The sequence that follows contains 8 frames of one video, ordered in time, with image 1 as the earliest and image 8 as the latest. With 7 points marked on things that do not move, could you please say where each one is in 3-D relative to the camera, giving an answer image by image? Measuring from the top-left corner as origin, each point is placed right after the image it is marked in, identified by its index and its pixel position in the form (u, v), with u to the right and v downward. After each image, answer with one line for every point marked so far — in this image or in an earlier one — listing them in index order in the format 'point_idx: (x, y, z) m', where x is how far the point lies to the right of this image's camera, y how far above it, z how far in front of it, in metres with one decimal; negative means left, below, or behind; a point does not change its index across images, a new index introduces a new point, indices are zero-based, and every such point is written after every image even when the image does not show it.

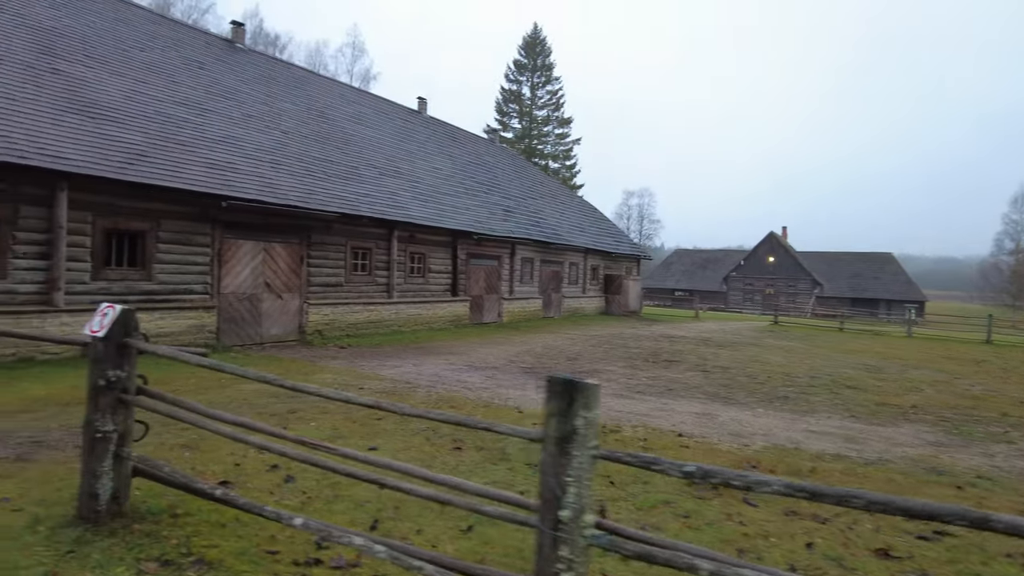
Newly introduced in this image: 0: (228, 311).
0: (-5.1, -0.4, +11.7) m
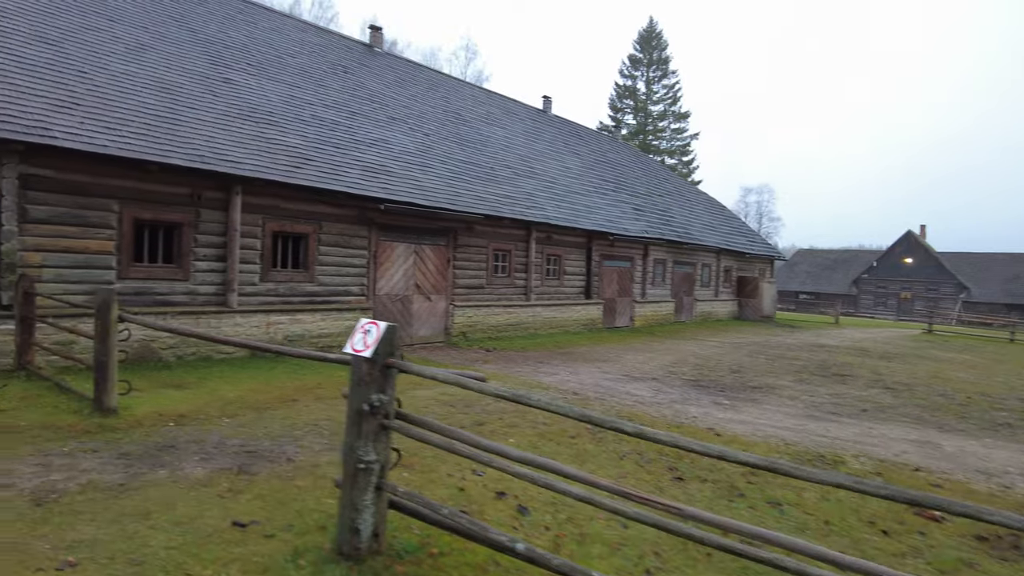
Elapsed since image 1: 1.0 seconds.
0: (-2.3, -0.4, +11.7) m
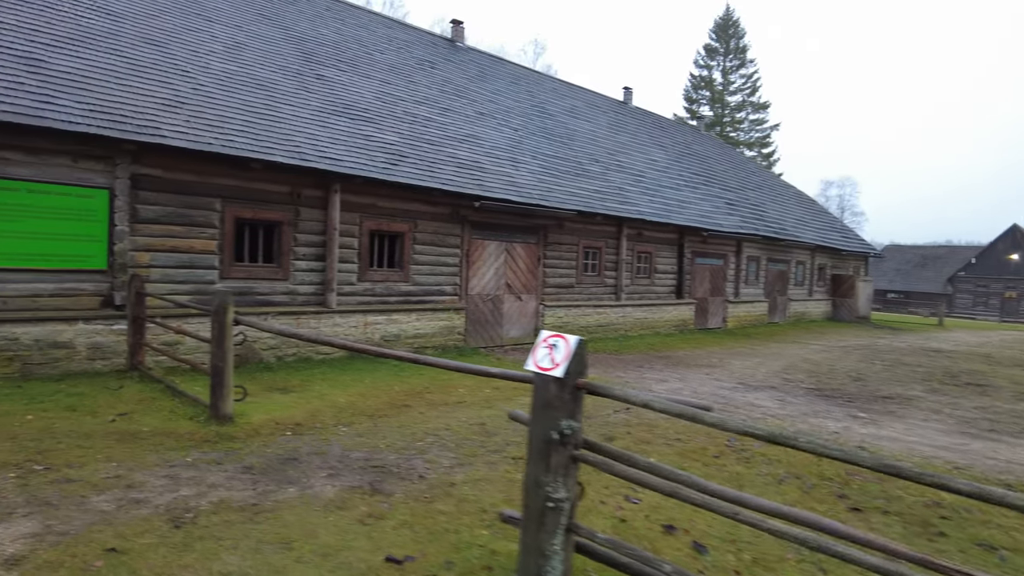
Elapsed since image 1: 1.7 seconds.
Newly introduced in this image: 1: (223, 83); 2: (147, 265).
0: (-0.7, -0.4, +11.4) m
1: (-4.1, +2.9, +9.4) m
2: (-4.3, +0.3, +7.8) m
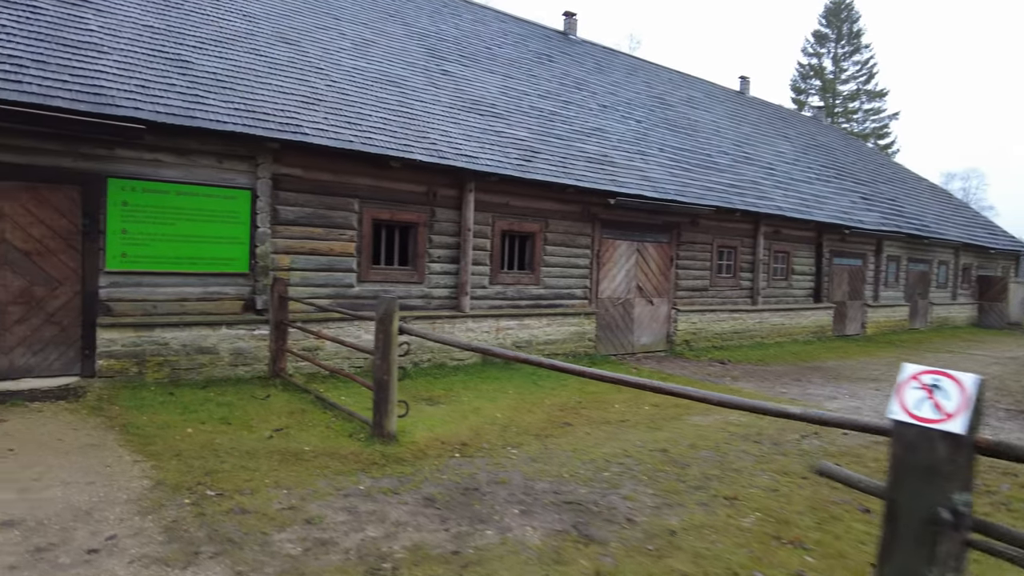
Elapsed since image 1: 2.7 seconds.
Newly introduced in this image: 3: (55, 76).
0: (+1.5, -0.5, +10.6) m
1: (-2.2, +2.9, +9.1) m
2: (-2.6, +0.2, +7.6) m
3: (-4.4, +2.0, +6.3) m
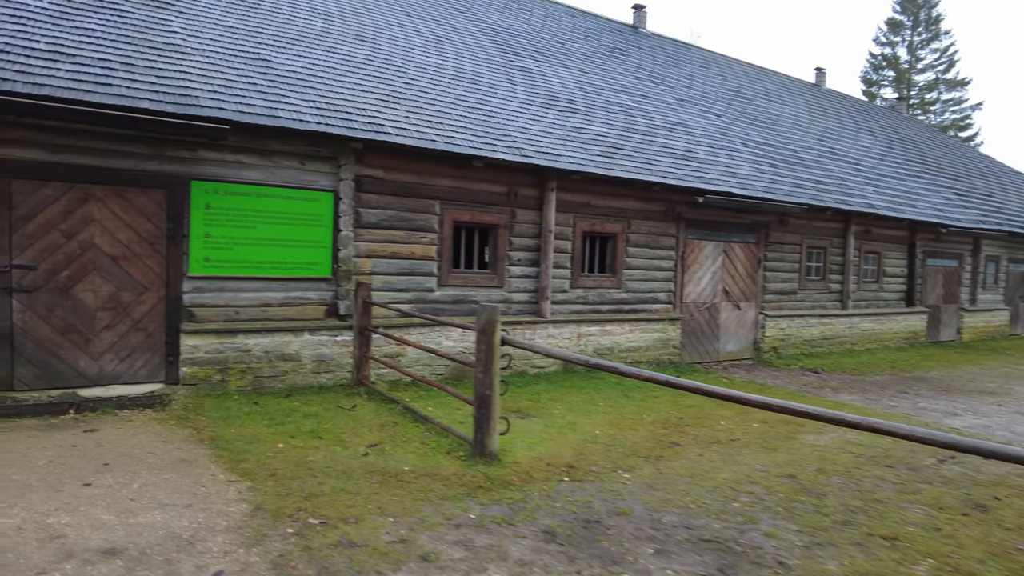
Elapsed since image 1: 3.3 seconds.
0: (+2.7, -0.5, +10.0) m
1: (-1.1, +2.8, +8.8) m
2: (-1.6, +0.2, +7.3) m
3: (-3.5, +2.0, +6.2) m
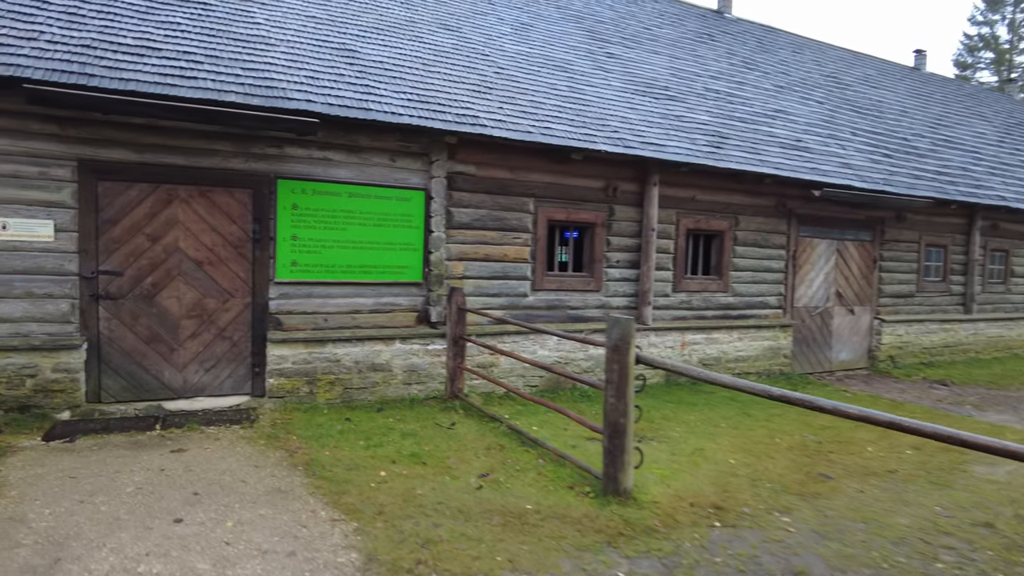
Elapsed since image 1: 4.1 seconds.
0: (+4.0, -0.6, +9.1) m
1: (+0.1, +2.8, +8.2) m
2: (-0.5, +0.1, +6.8) m
3: (-2.5, +1.9, +5.8) m
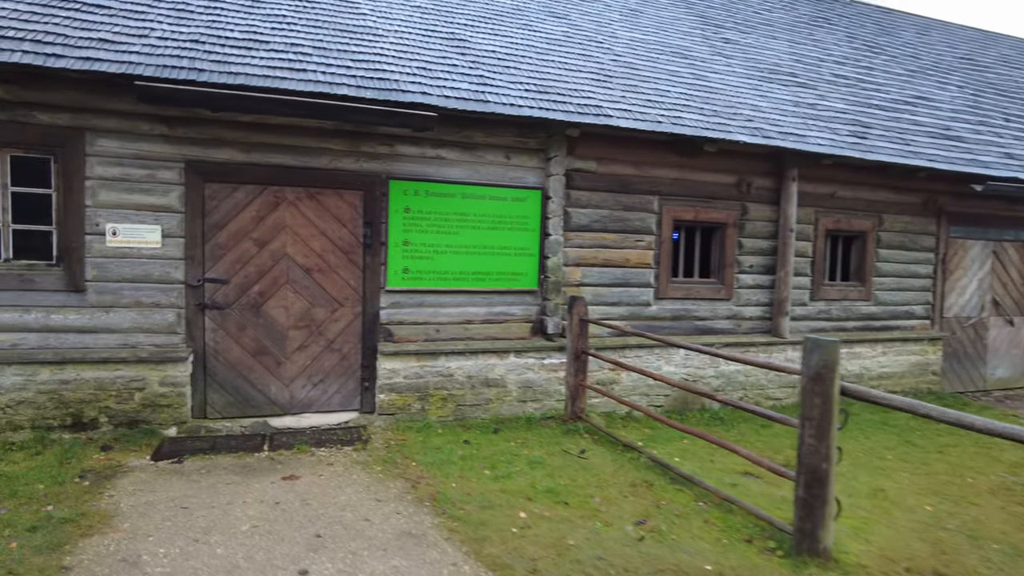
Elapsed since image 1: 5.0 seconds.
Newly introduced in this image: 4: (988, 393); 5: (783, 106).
0: (+5.4, -0.7, +8.0) m
1: (+1.5, +2.7, +7.5) m
2: (+0.6, +0.1, +6.2) m
3: (-1.4, +1.9, +5.4) m
4: (+6.0, -1.3, +8.2) m
5: (+3.1, +2.1, +7.4) m
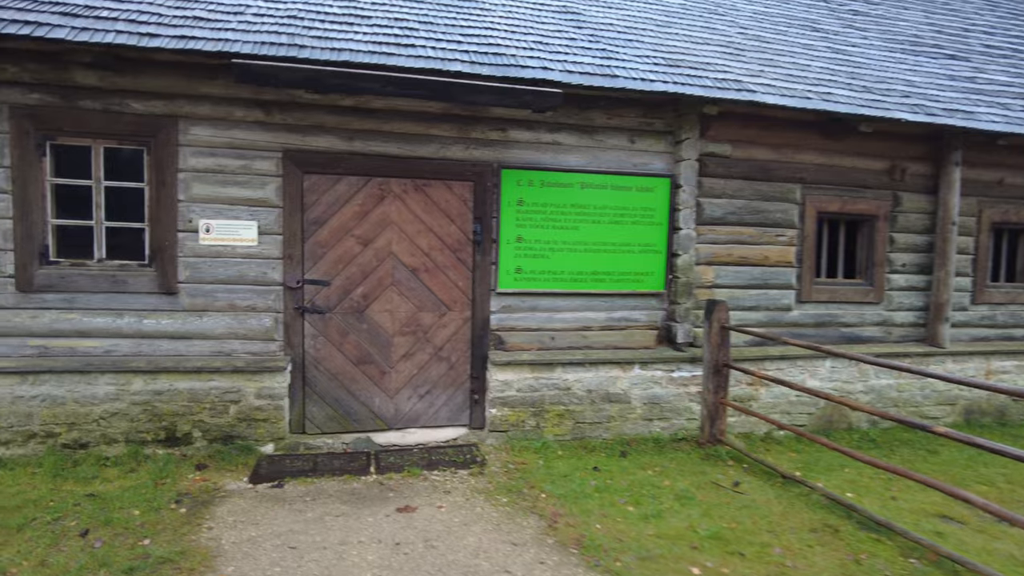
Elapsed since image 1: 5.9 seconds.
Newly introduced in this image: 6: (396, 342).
0: (+6.5, -0.7, +6.8) m
1: (+2.6, +2.7, +6.6) m
2: (+1.7, 0.0, +5.4) m
3: (-0.5, +1.8, +4.8) m
4: (+7.2, -1.3, +6.9) m
5: (+4.2, +2.1, +6.4) m
6: (-0.9, -0.4, +4.8) m
